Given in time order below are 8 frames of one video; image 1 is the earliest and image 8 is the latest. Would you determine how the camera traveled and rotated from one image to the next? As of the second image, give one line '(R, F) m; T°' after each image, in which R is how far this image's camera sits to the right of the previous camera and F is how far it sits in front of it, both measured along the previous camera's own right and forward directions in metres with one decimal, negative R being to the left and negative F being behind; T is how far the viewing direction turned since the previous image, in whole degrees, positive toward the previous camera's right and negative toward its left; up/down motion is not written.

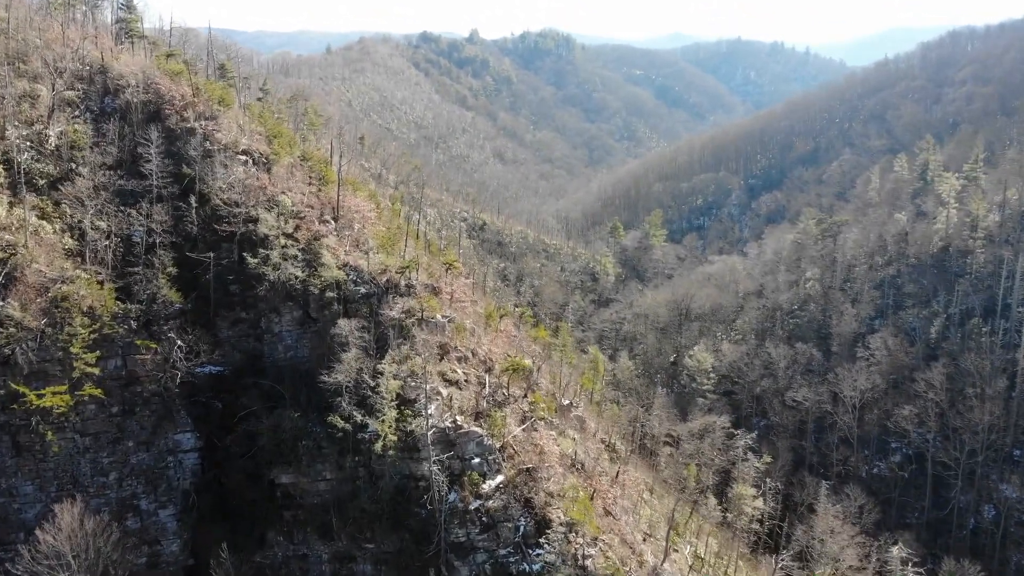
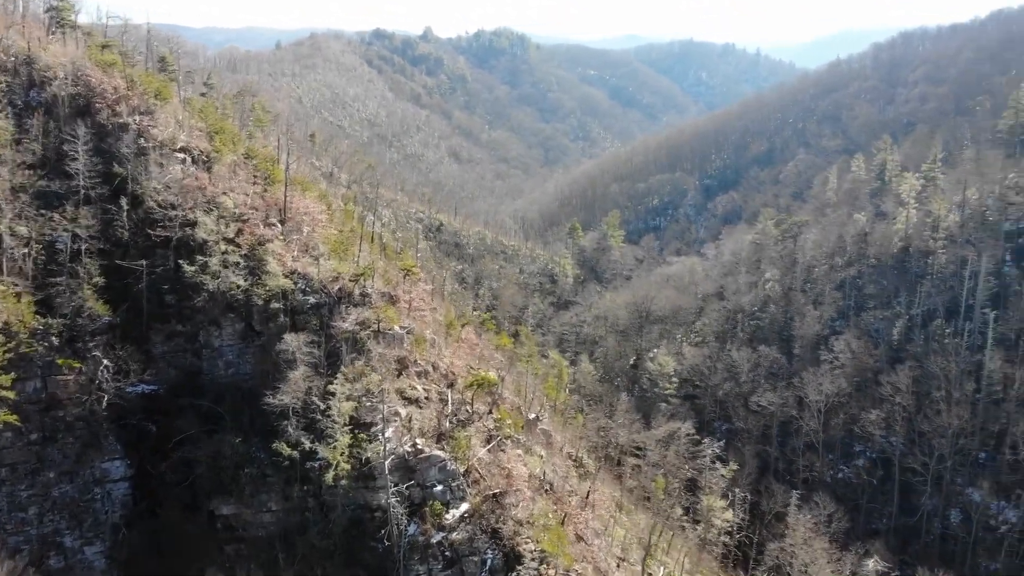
(-0.3, +2.1) m; +3°
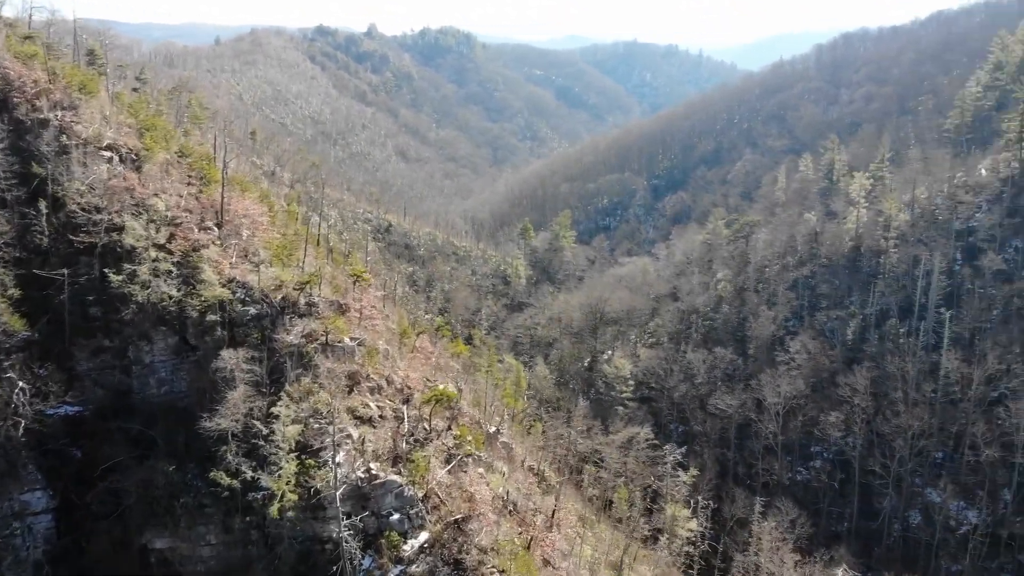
(-0.4, +1.8) m; +4°
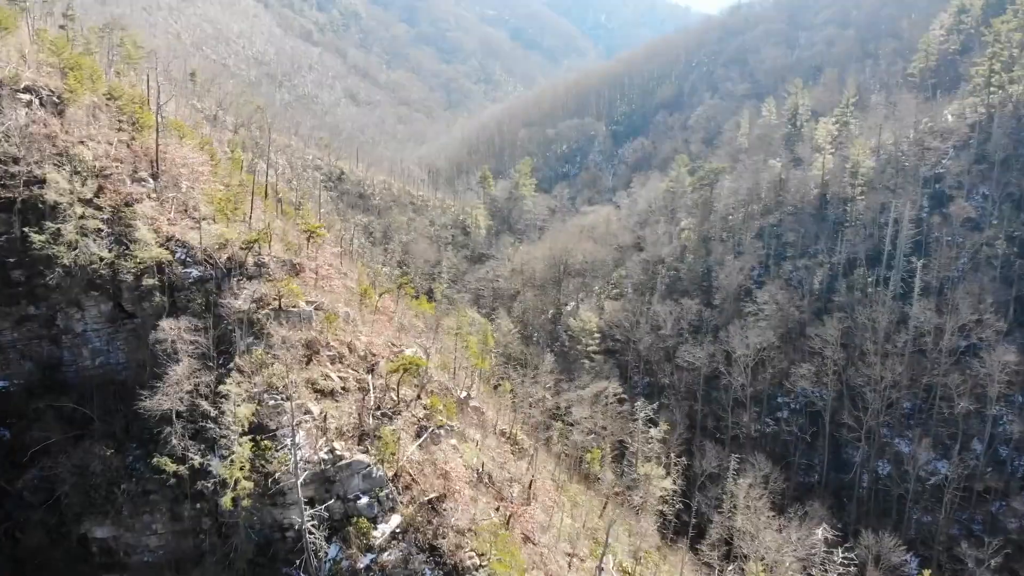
(-0.6, +2.2) m; +3°
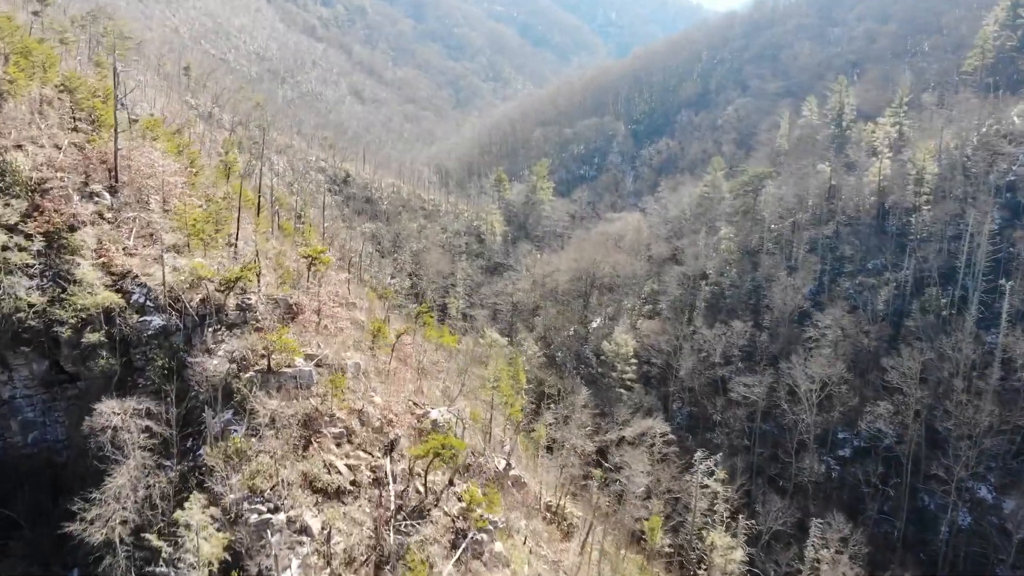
(-1.4, +6.1) m; 0°
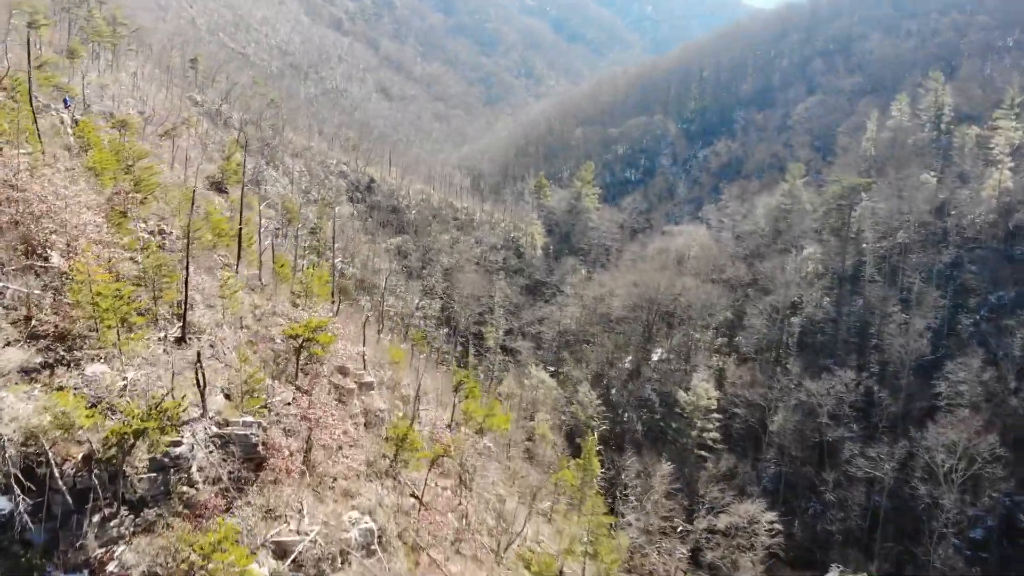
(-1.5, +8.7) m; -2°
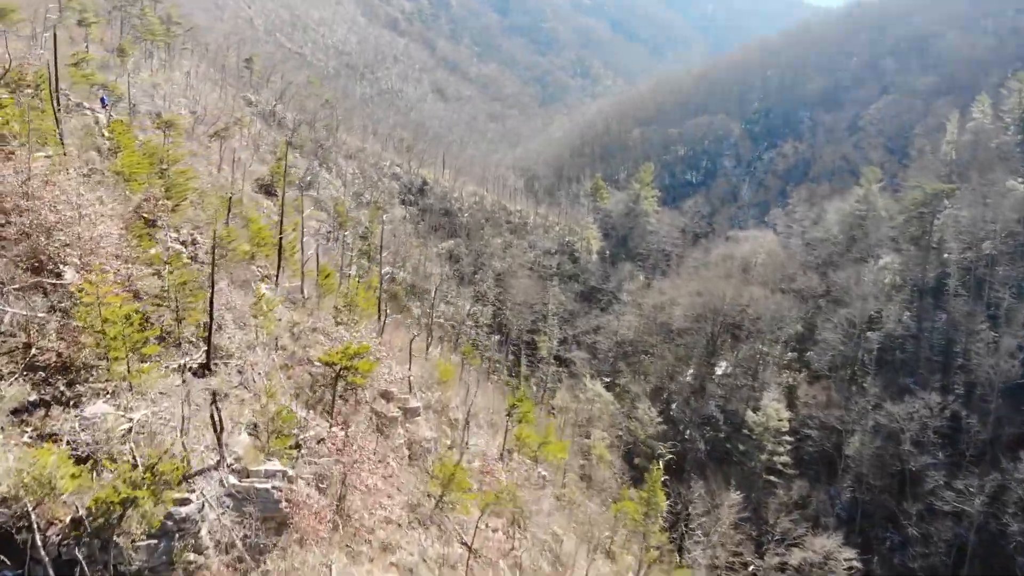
(-0.2, +1.9) m; -4°
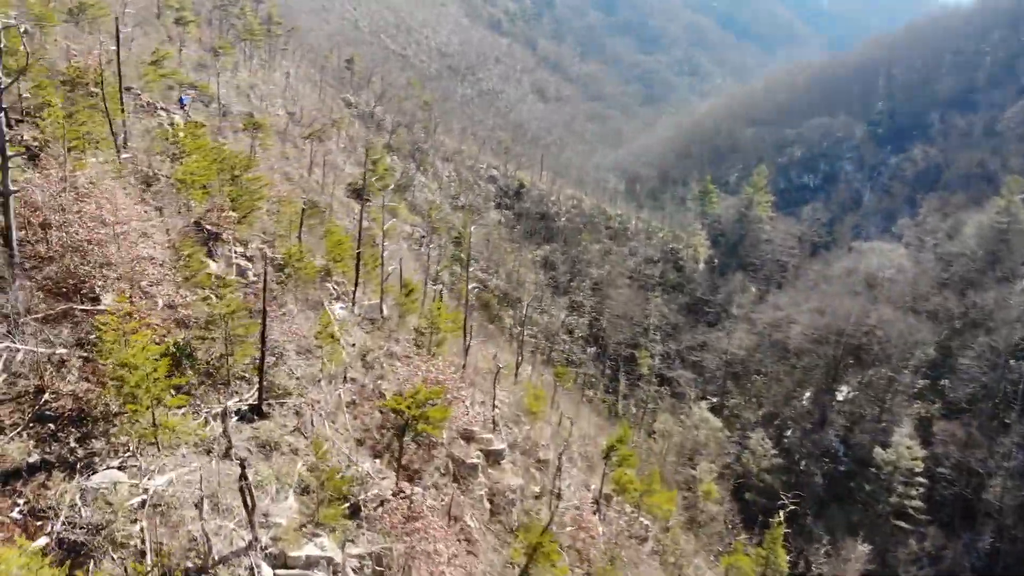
(-0.1, +2.4) m; -7°
